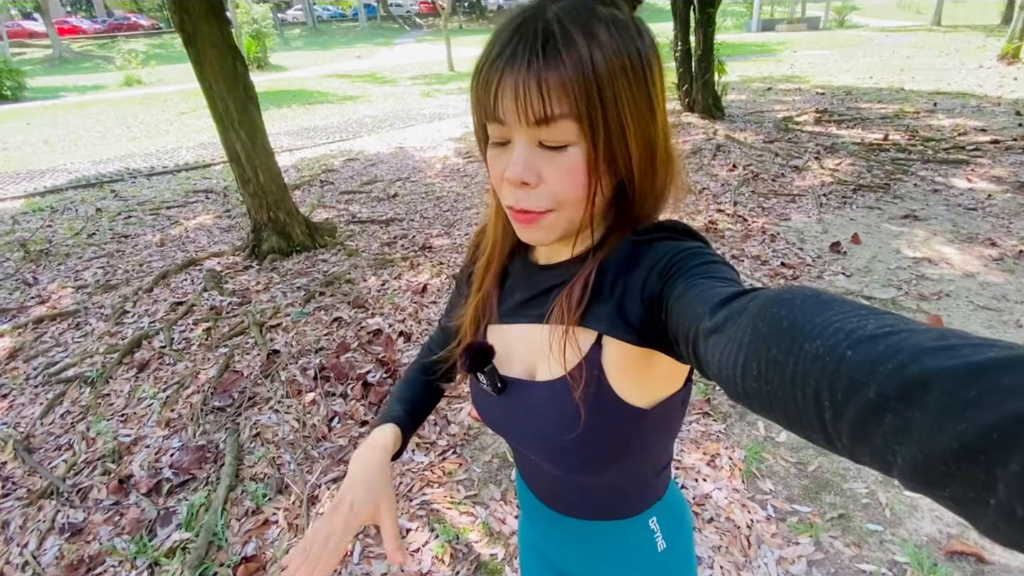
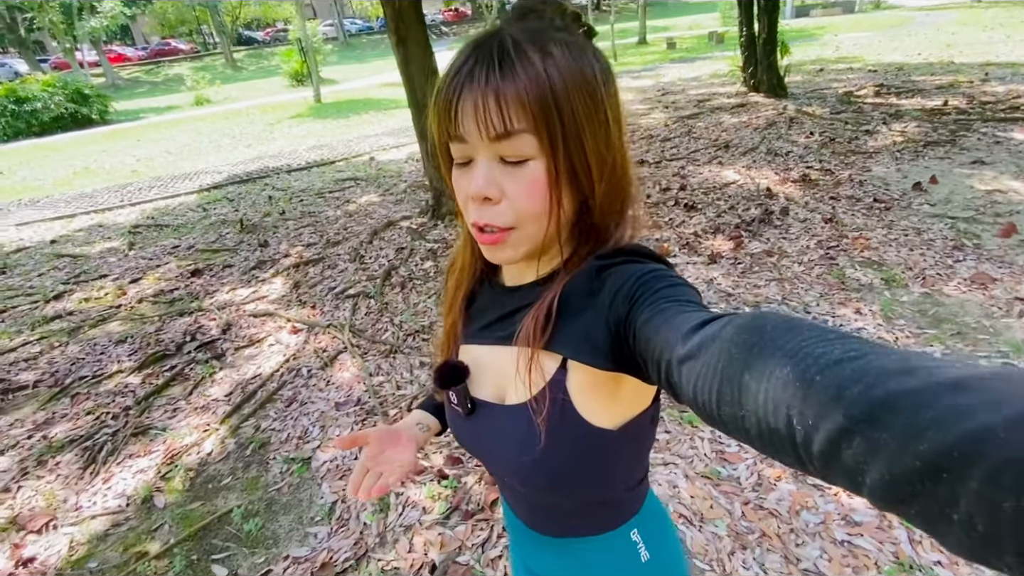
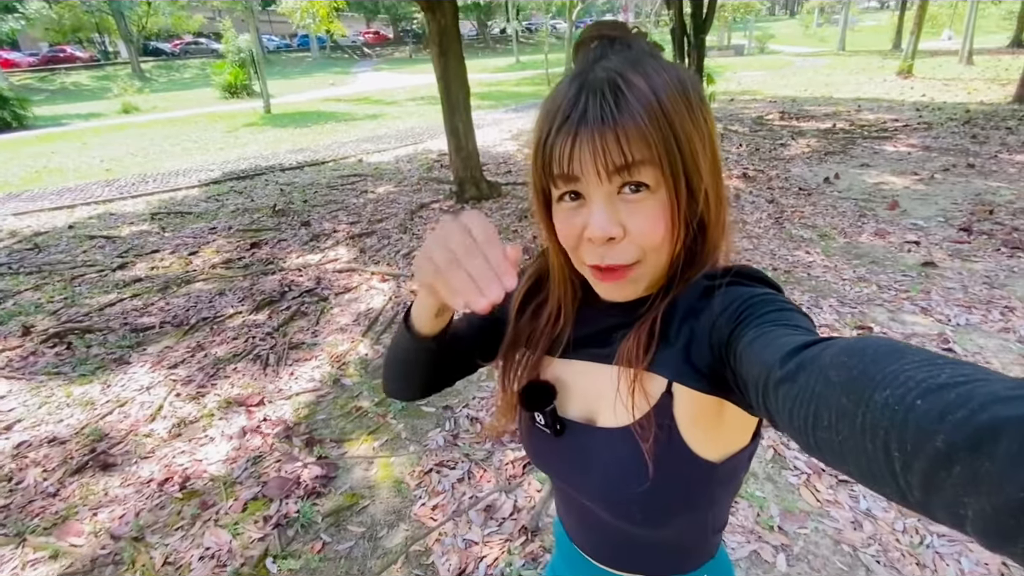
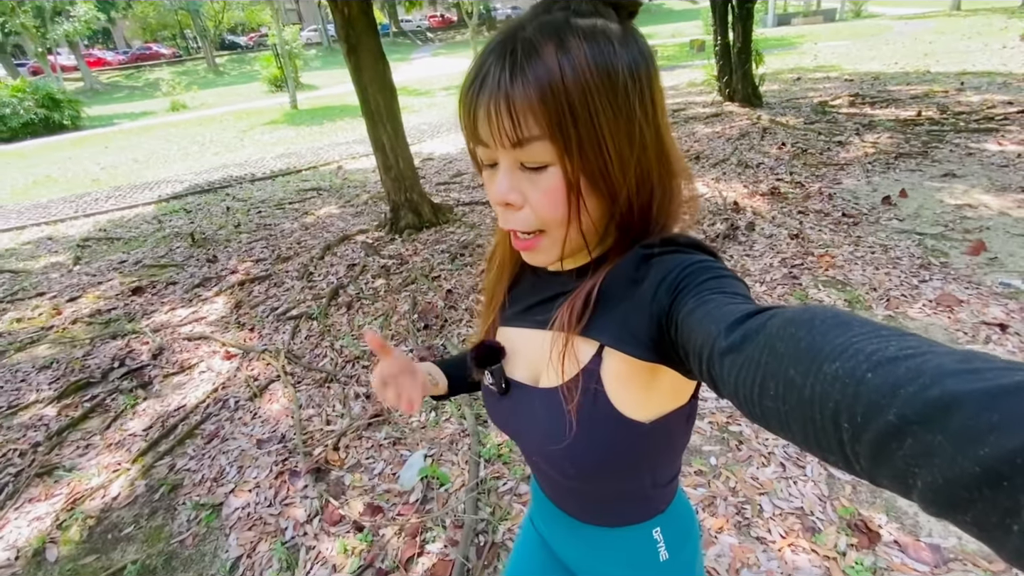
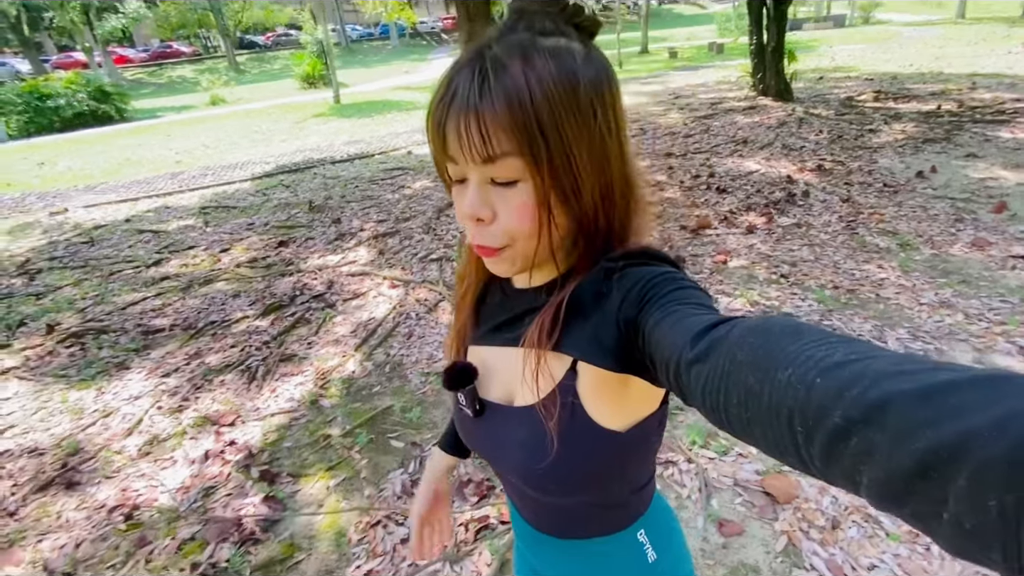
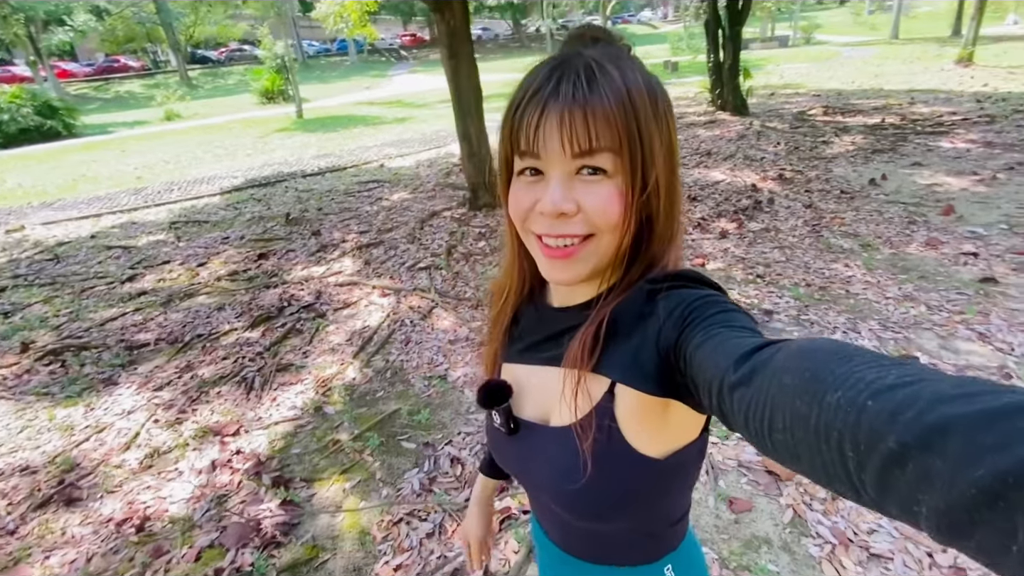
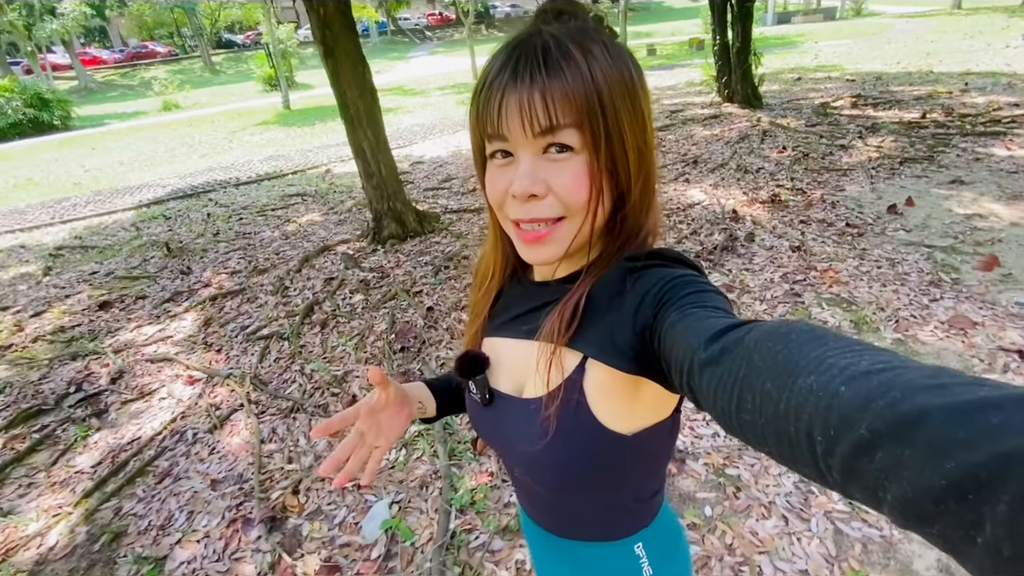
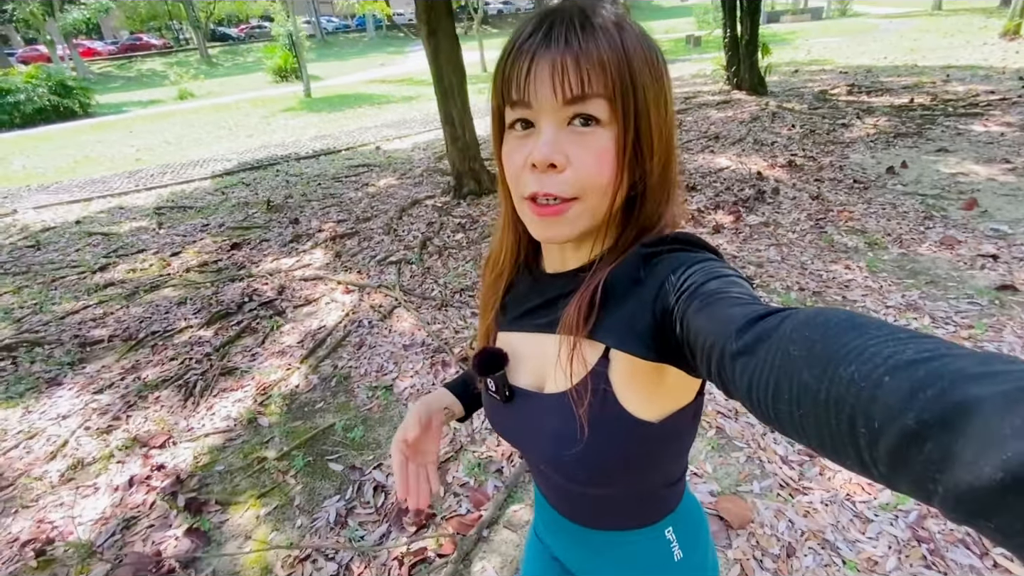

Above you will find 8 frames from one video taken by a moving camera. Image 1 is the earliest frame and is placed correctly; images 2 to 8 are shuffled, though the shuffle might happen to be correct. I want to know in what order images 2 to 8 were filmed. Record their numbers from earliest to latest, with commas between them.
7, 4, 2, 8, 5, 6, 3
